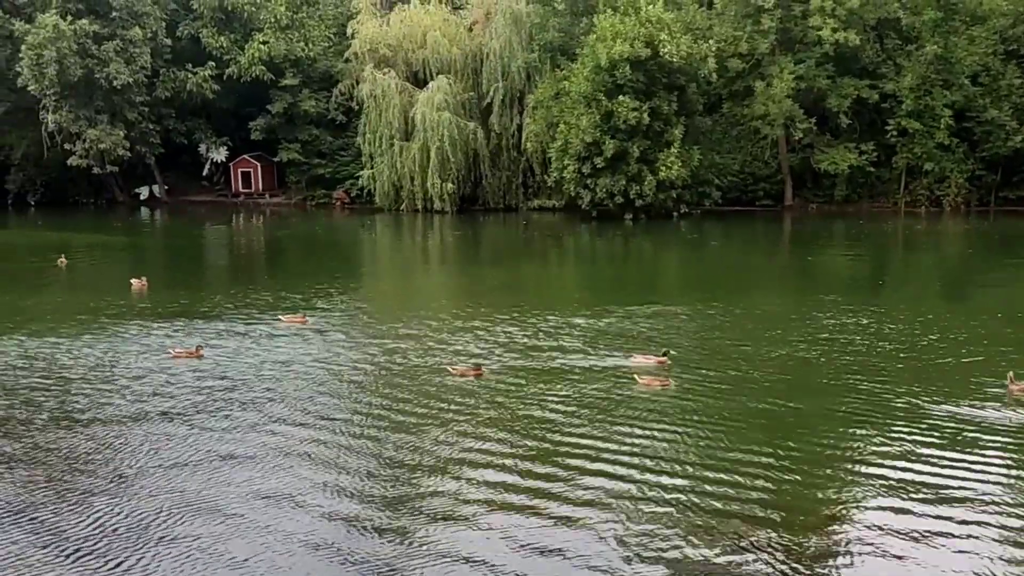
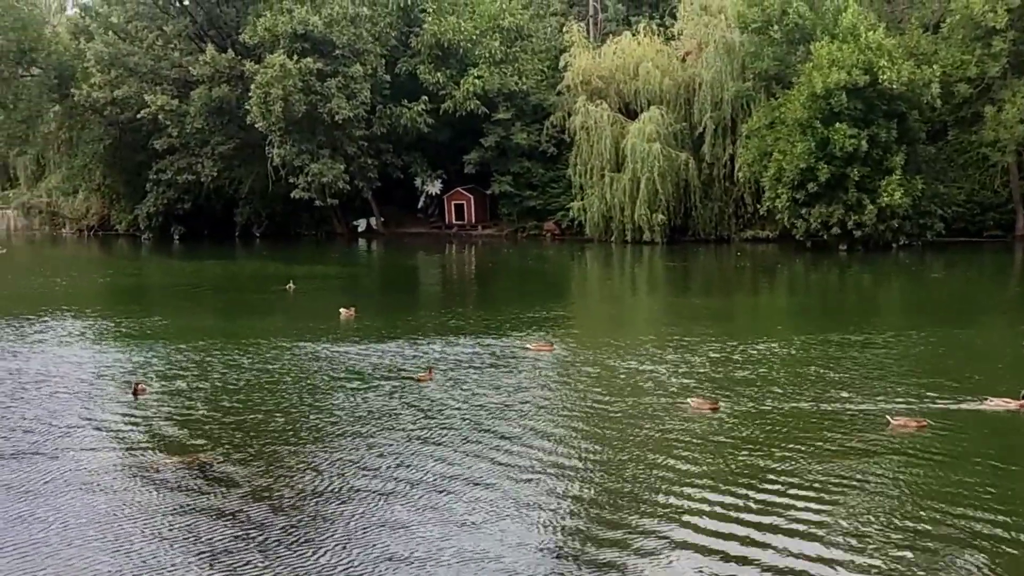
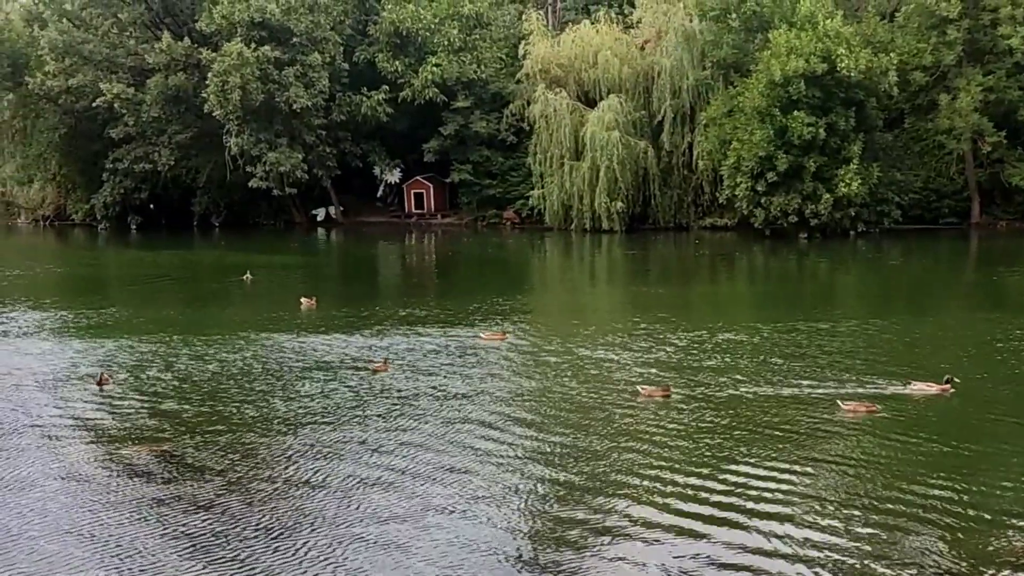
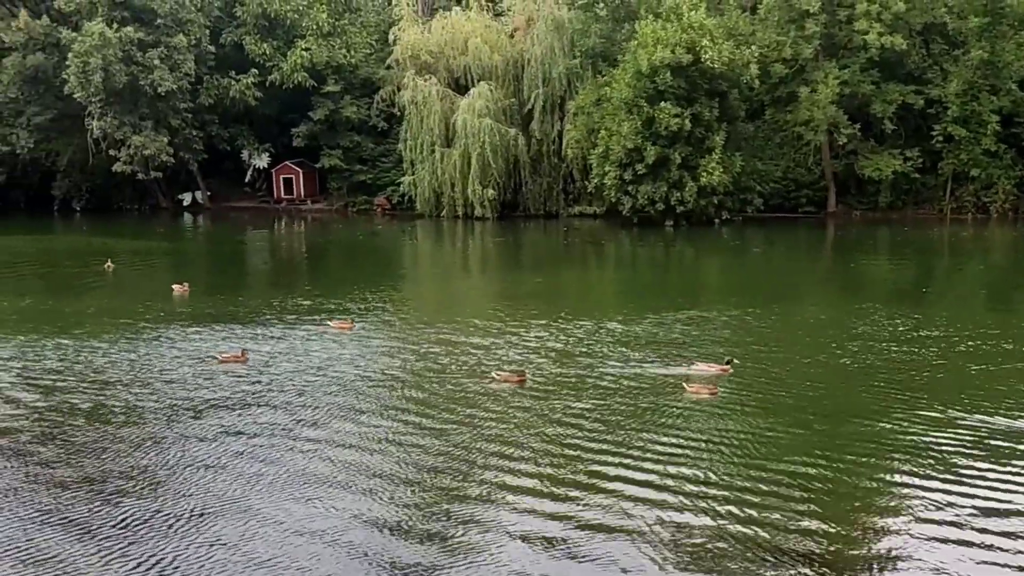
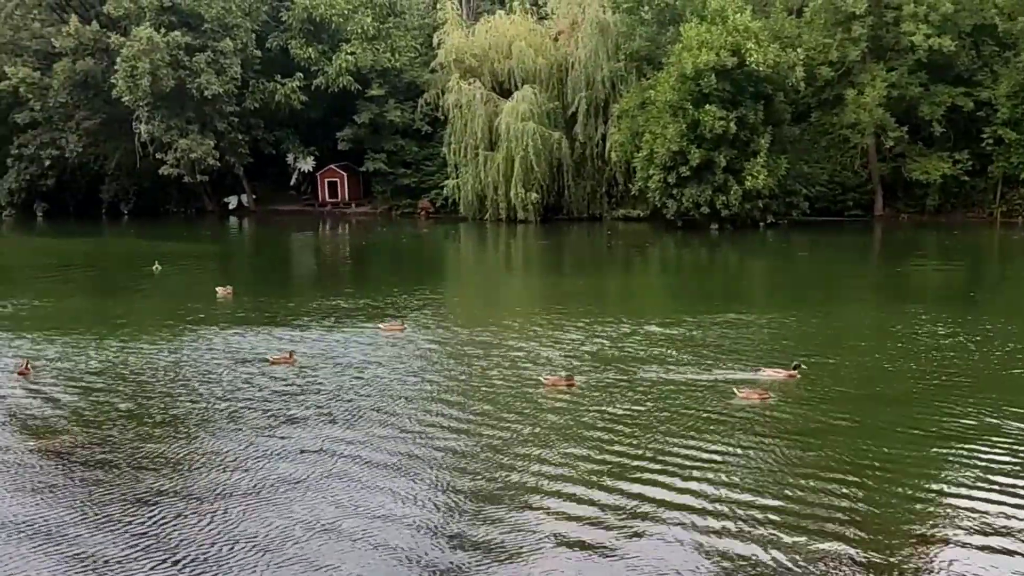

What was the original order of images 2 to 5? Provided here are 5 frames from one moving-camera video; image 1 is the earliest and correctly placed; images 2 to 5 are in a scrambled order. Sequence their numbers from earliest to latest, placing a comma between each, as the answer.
4, 5, 3, 2
